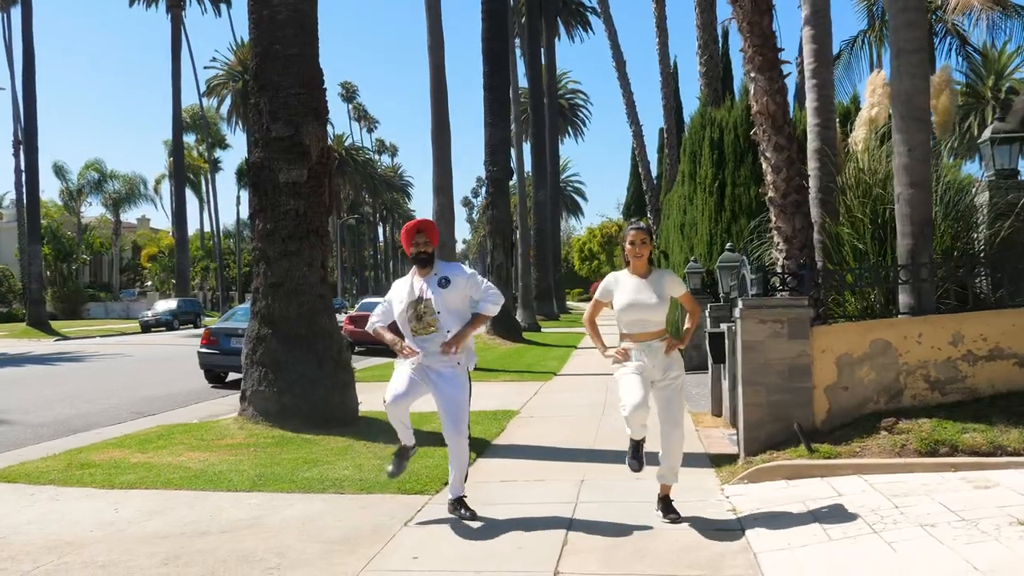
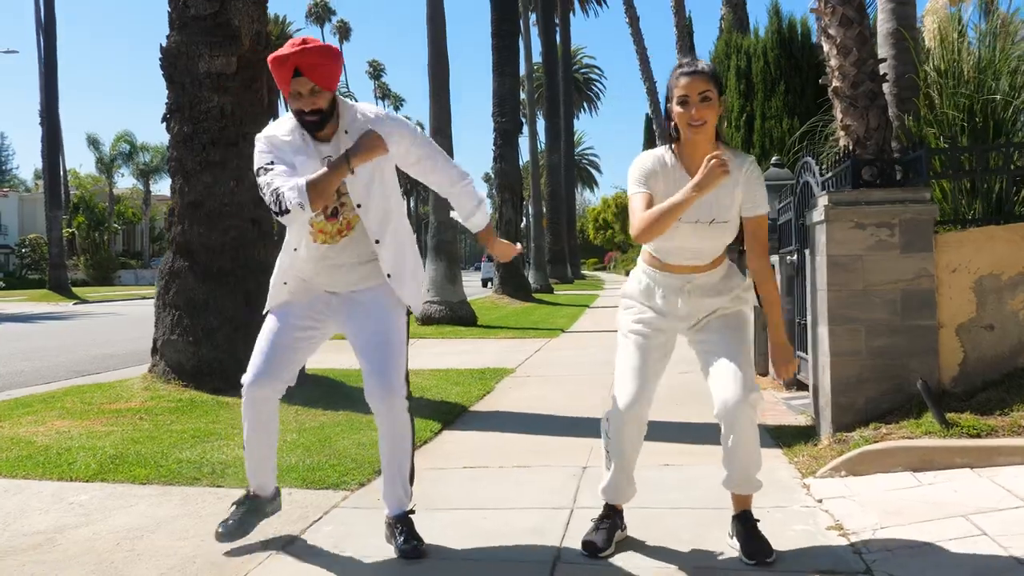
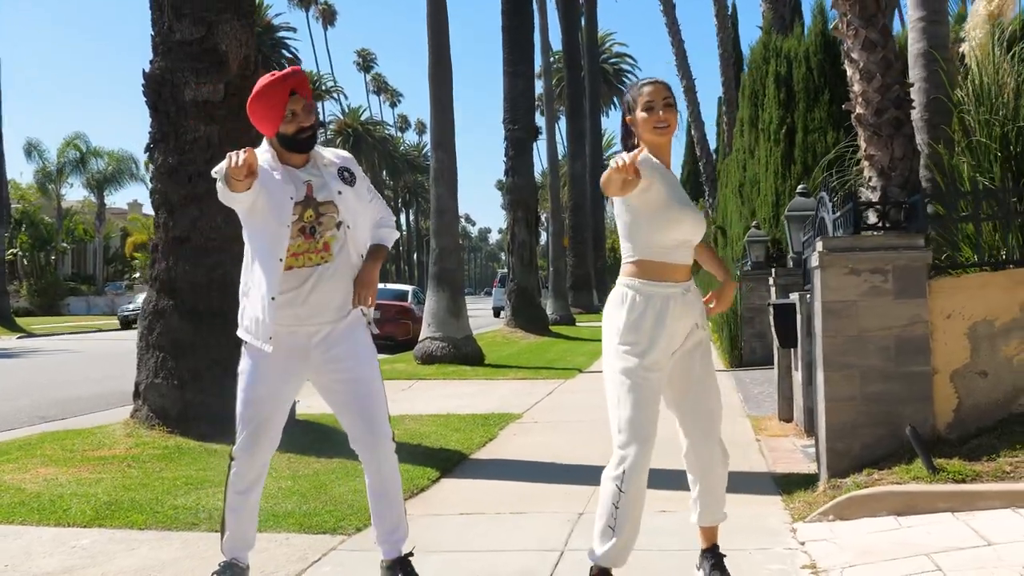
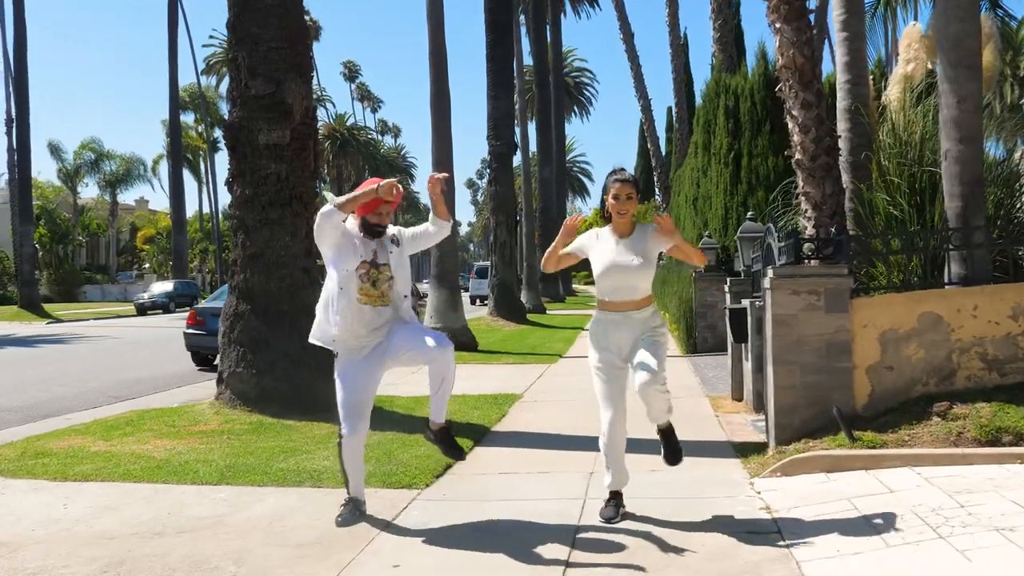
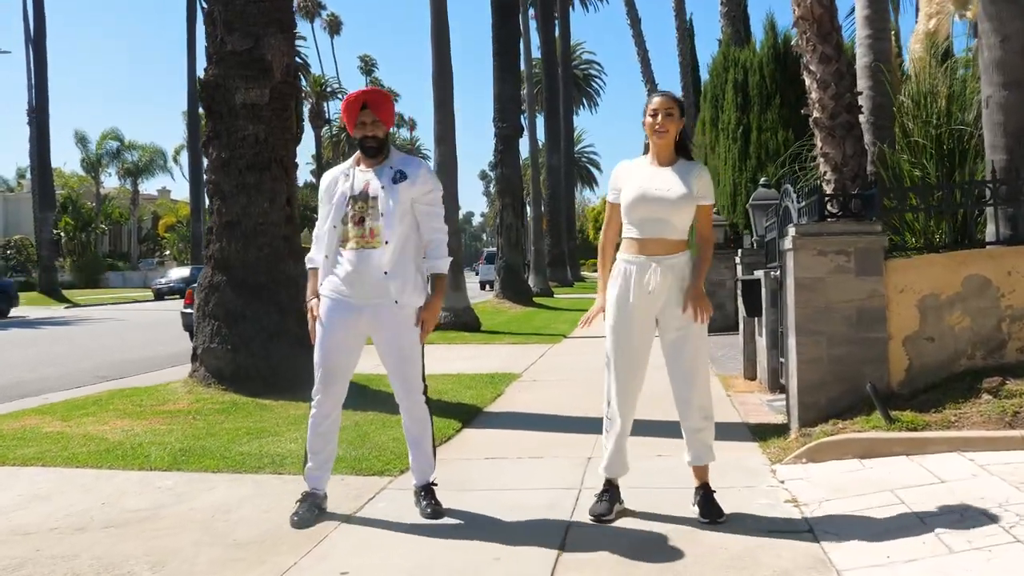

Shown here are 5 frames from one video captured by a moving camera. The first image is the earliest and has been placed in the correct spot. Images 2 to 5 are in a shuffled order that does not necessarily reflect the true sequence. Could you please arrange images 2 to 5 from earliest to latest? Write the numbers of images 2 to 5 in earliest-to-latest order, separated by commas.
4, 5, 2, 3
